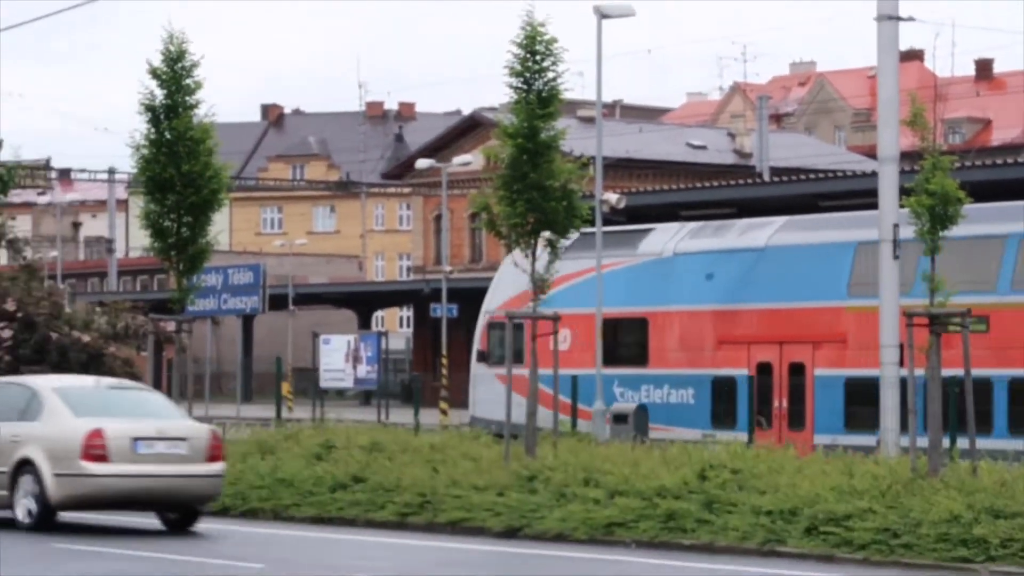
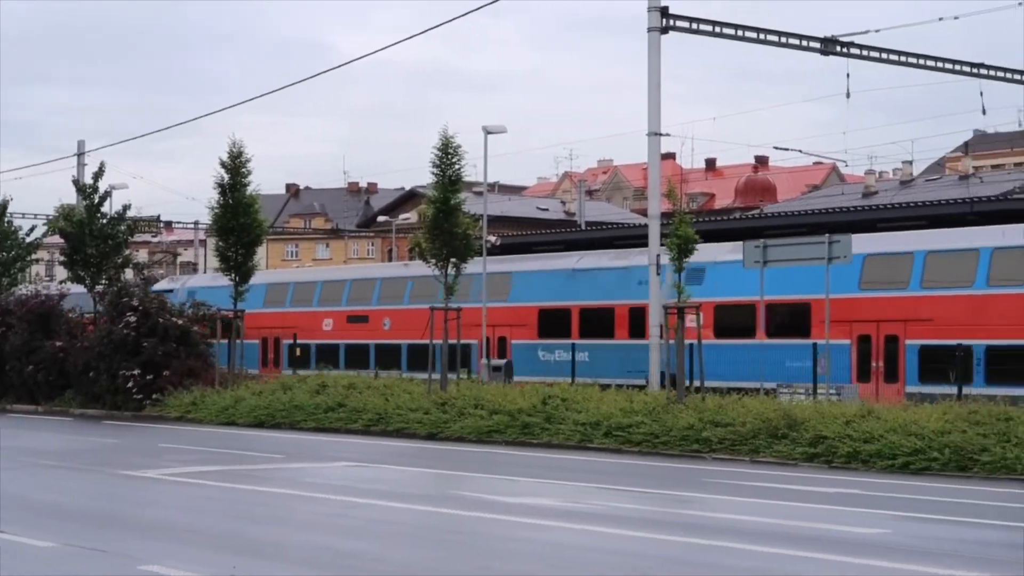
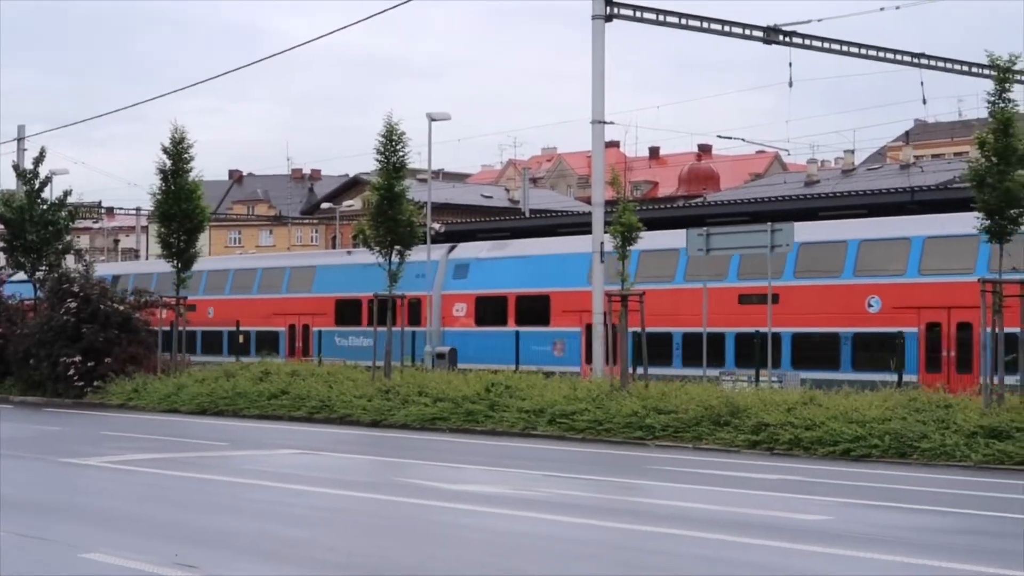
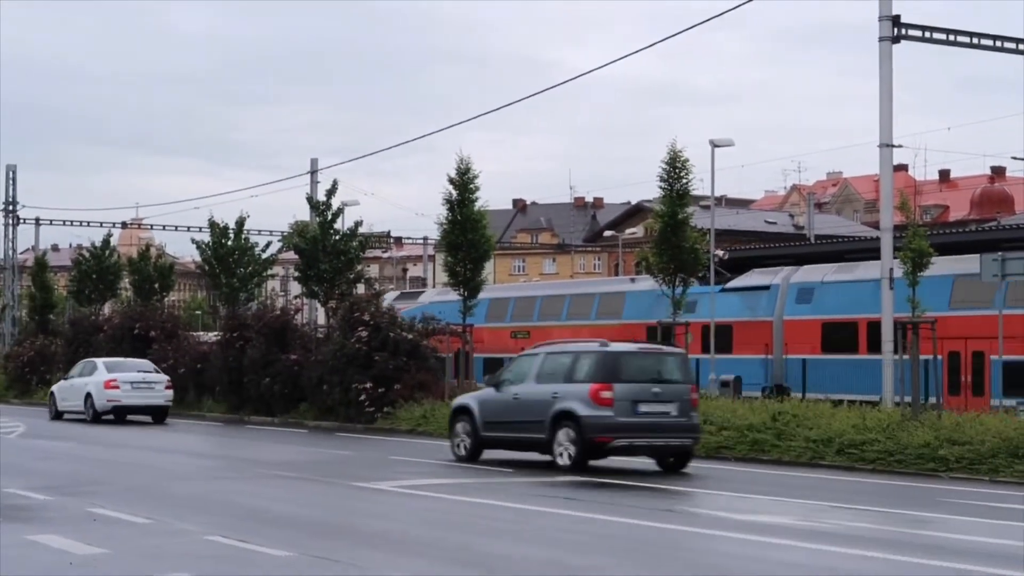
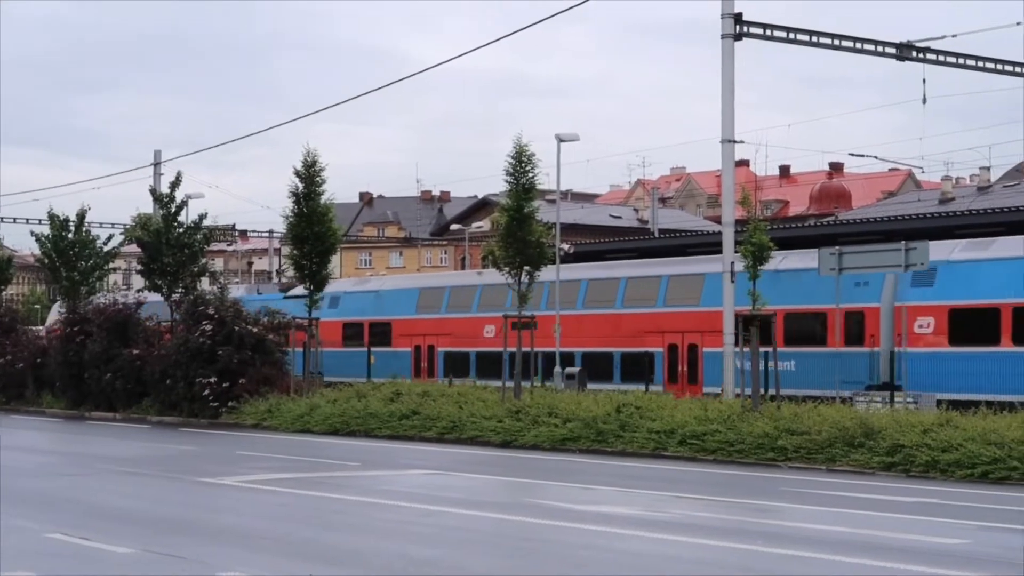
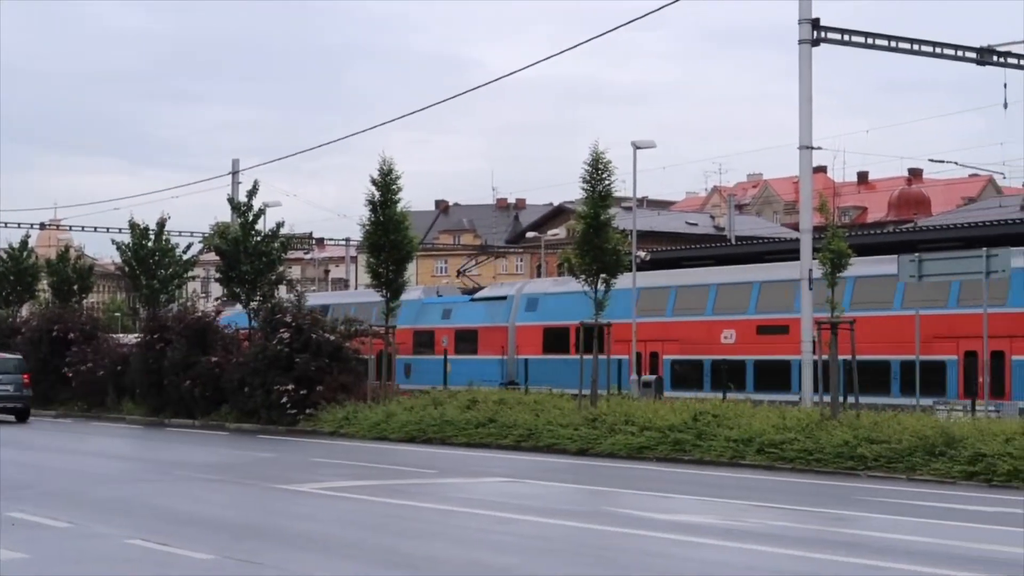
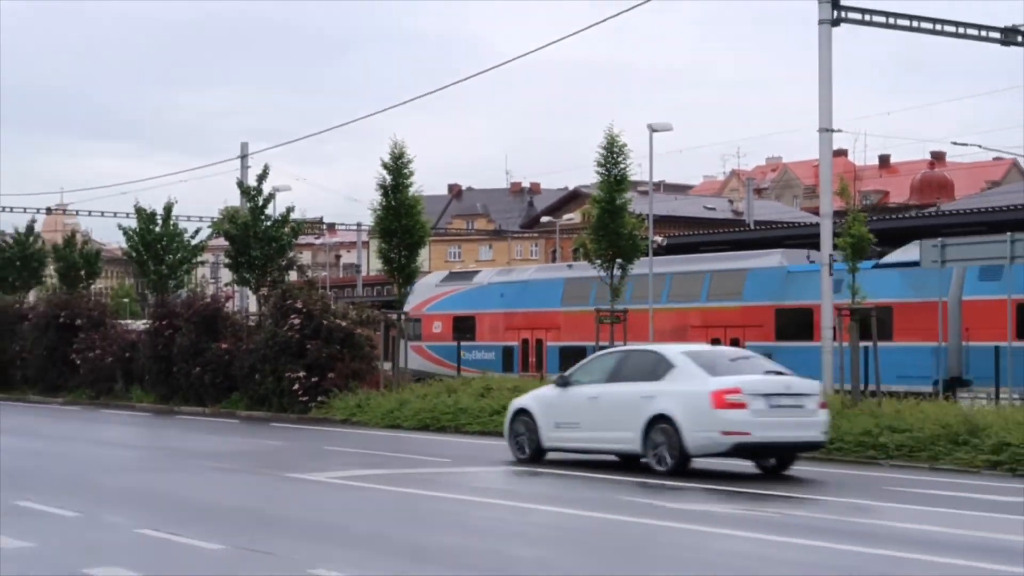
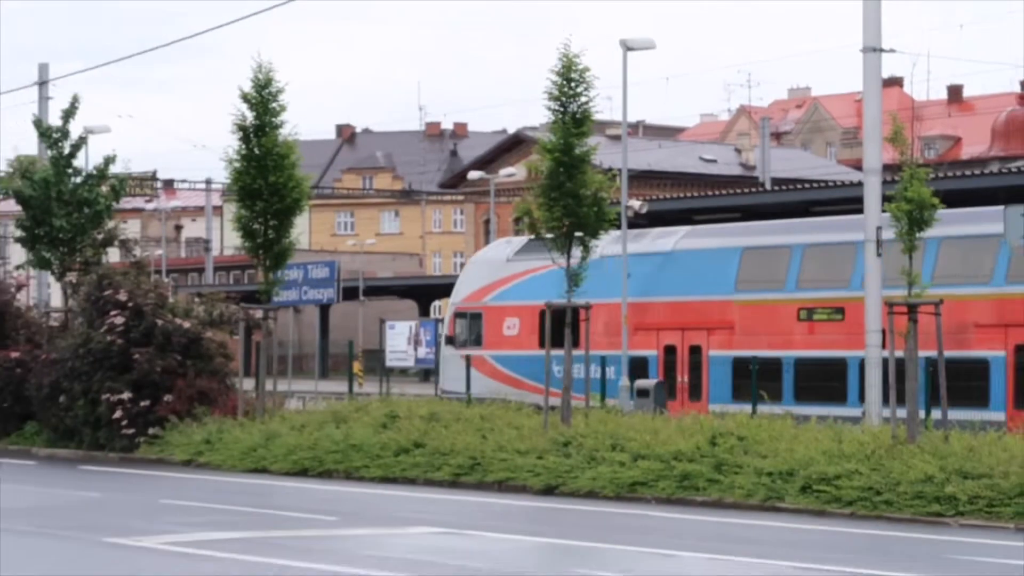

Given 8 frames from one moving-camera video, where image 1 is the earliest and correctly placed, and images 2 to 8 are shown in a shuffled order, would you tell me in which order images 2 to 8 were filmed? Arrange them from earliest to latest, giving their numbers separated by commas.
8, 7, 4, 6, 5, 2, 3
